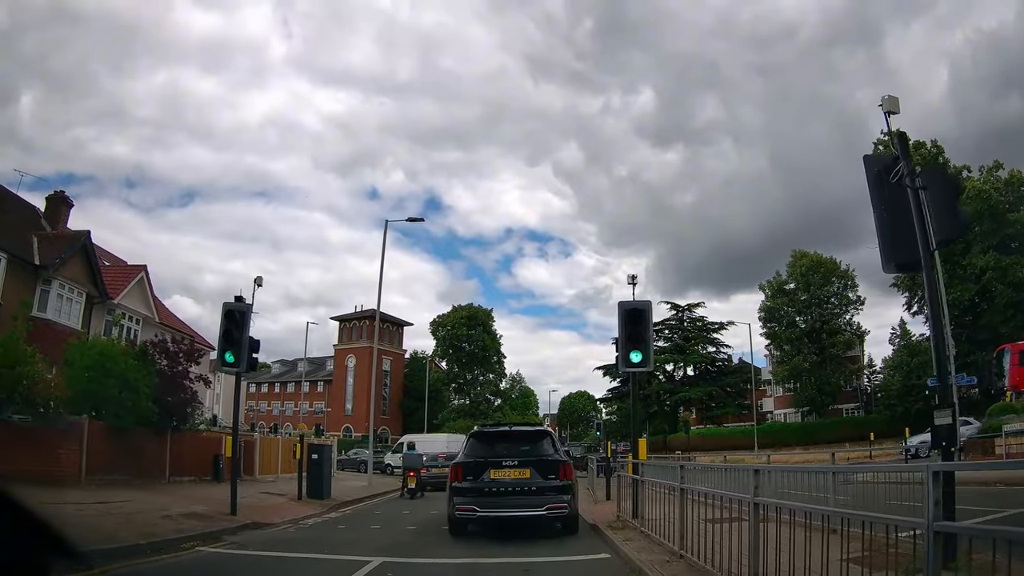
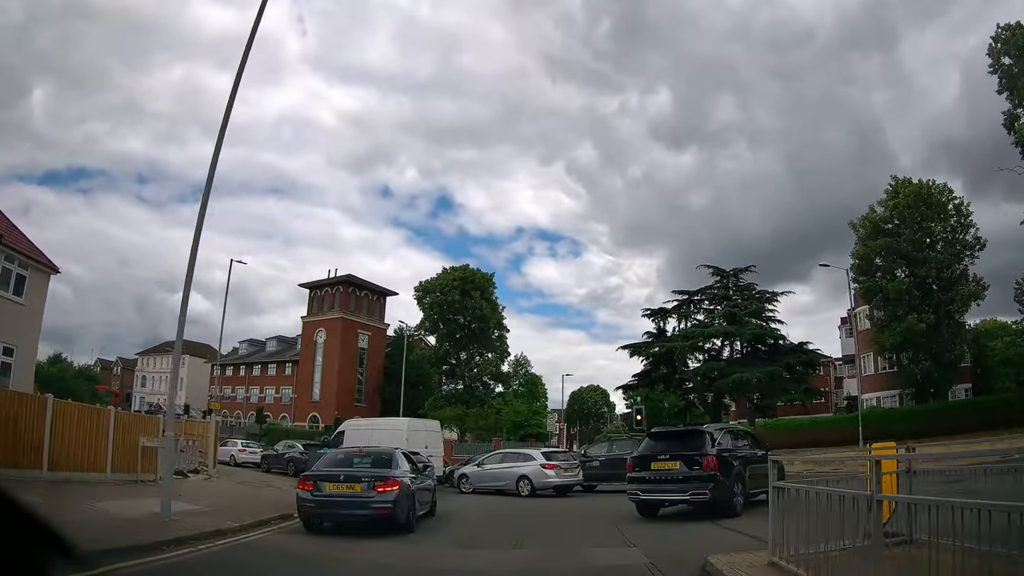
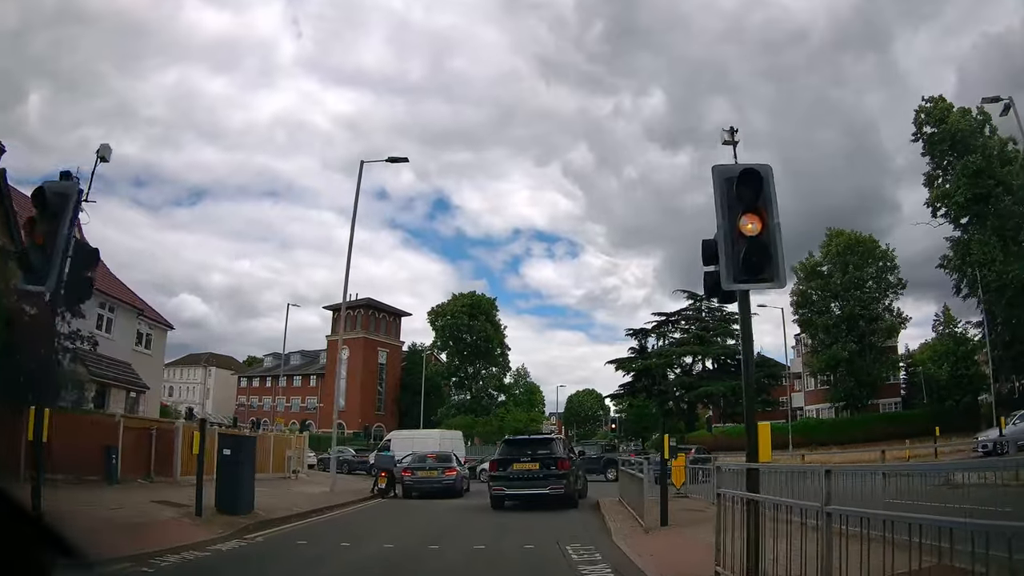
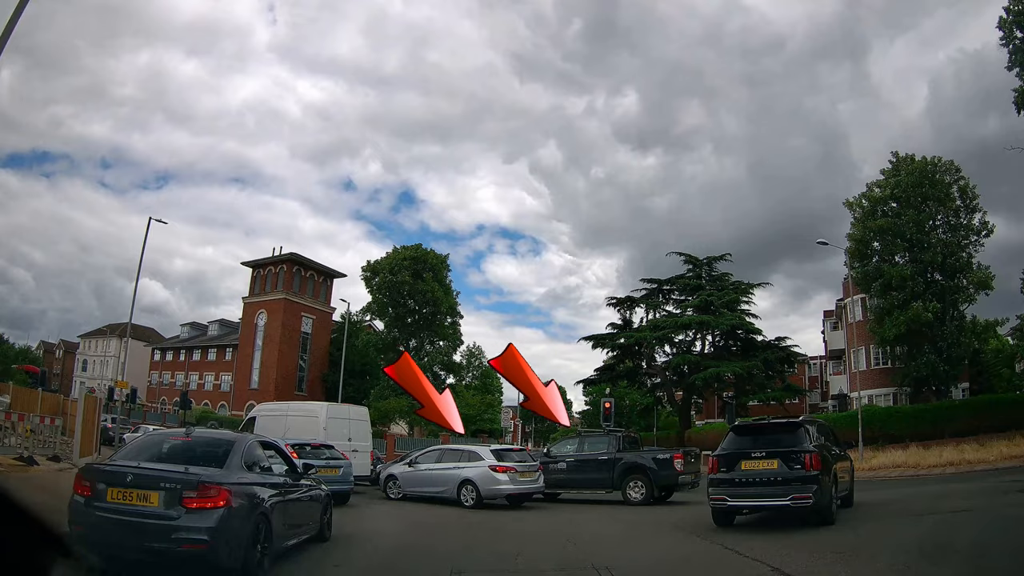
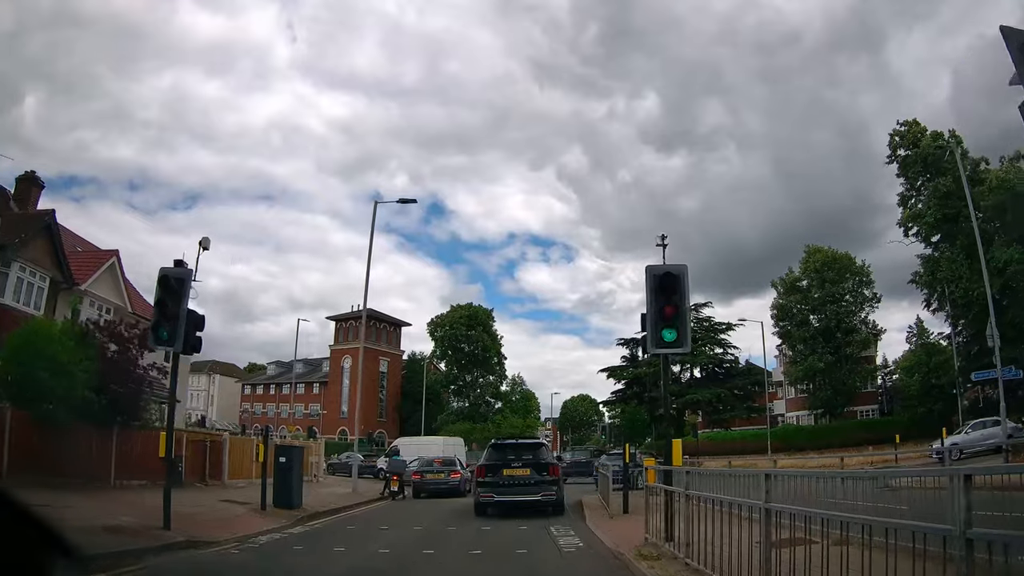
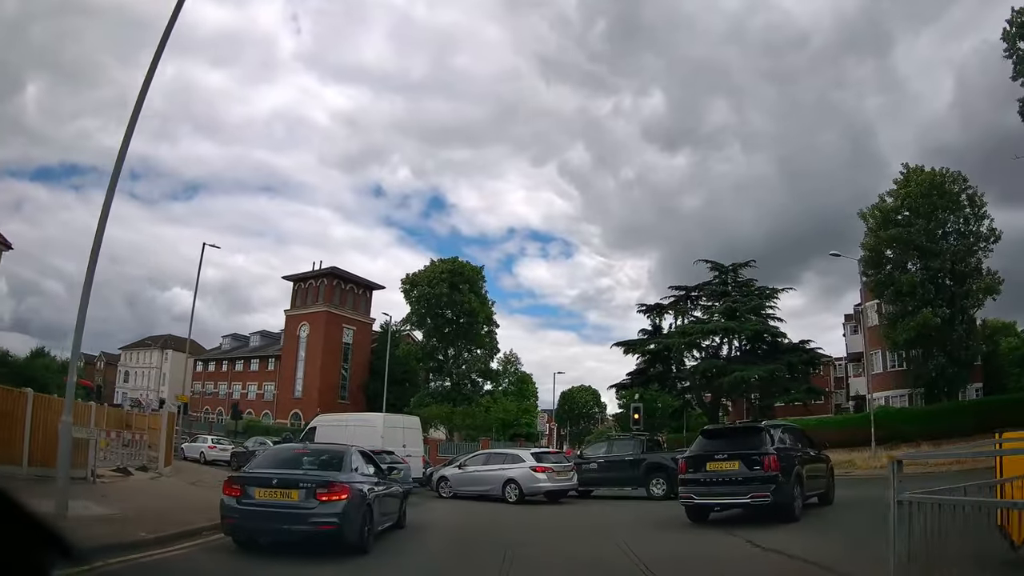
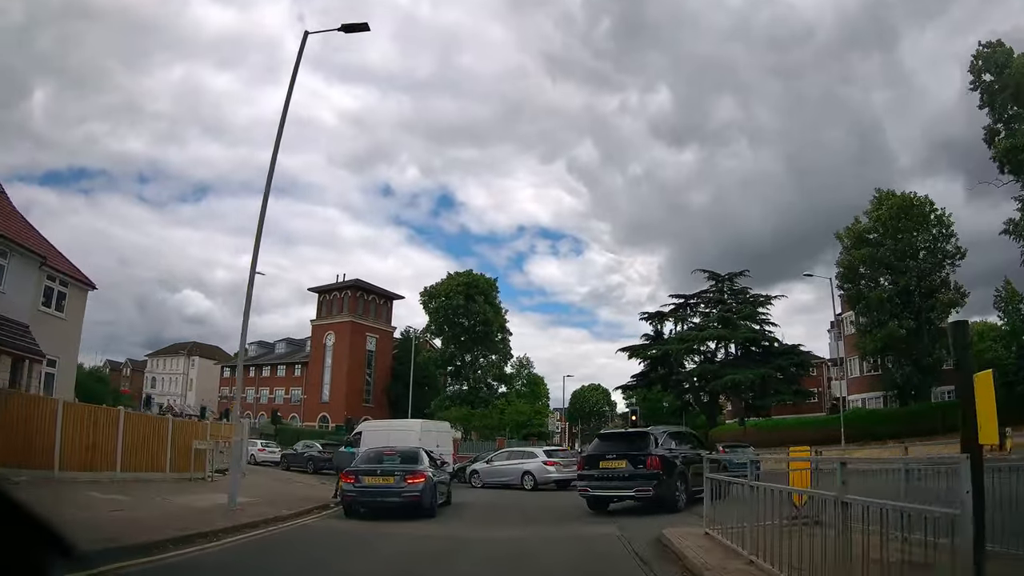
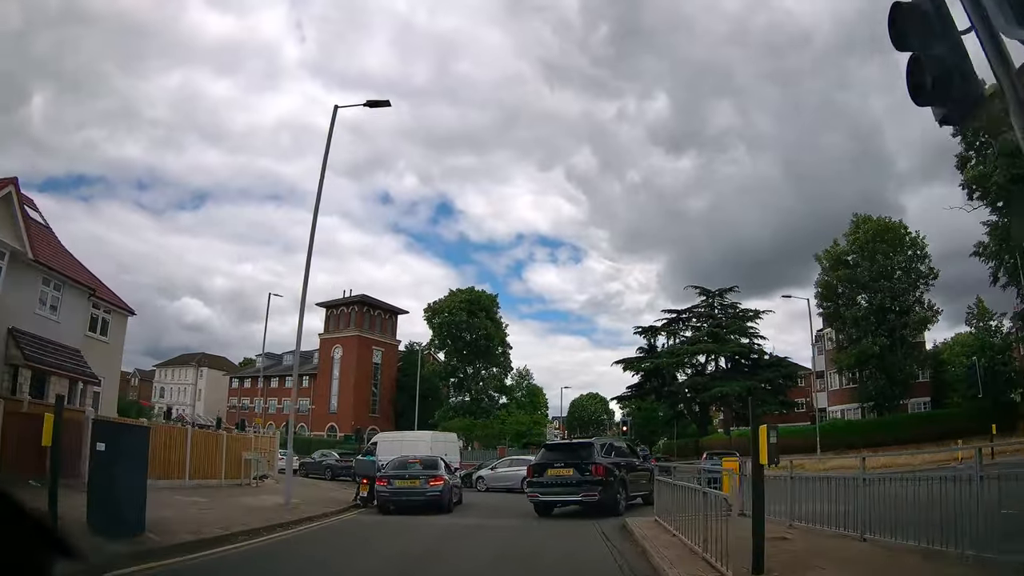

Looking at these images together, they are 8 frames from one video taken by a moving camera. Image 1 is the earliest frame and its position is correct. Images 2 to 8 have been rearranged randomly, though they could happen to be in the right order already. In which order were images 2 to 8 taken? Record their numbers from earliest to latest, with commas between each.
5, 3, 8, 7, 2, 6, 4
